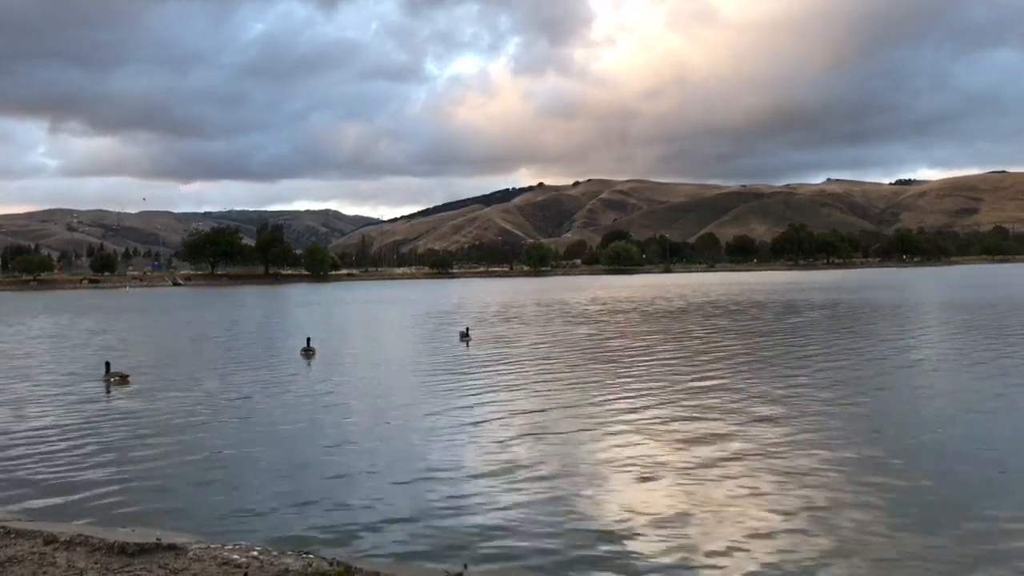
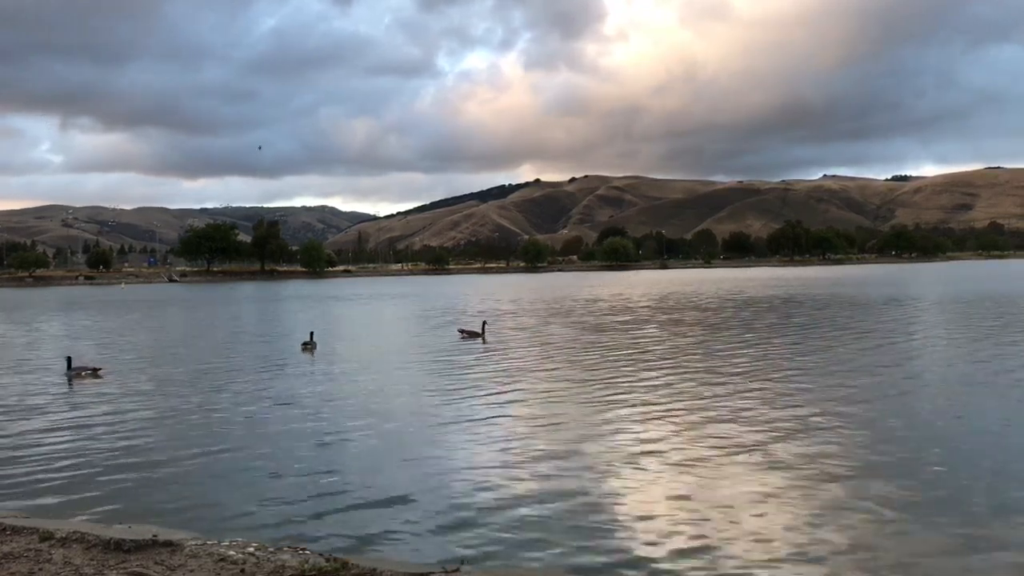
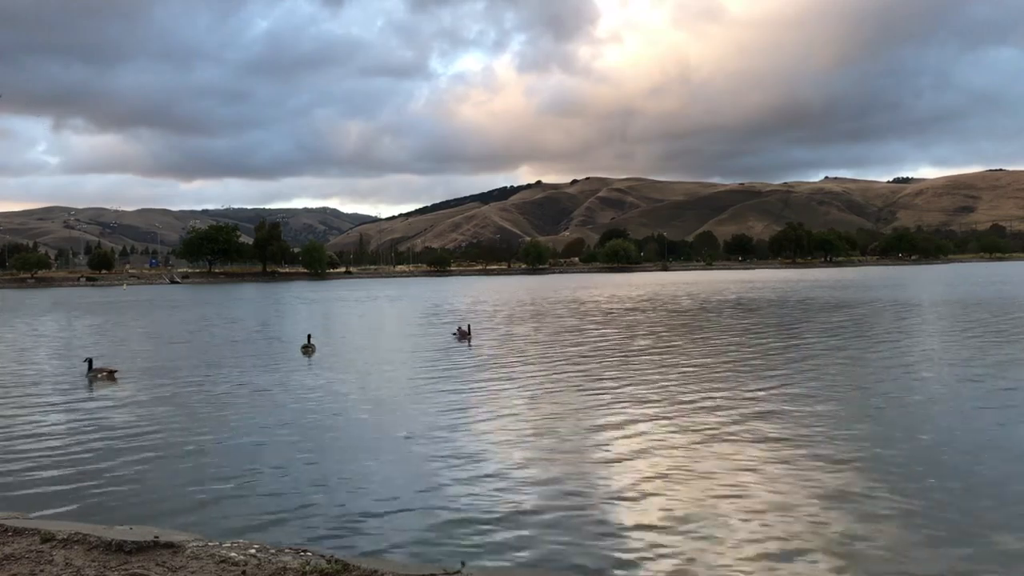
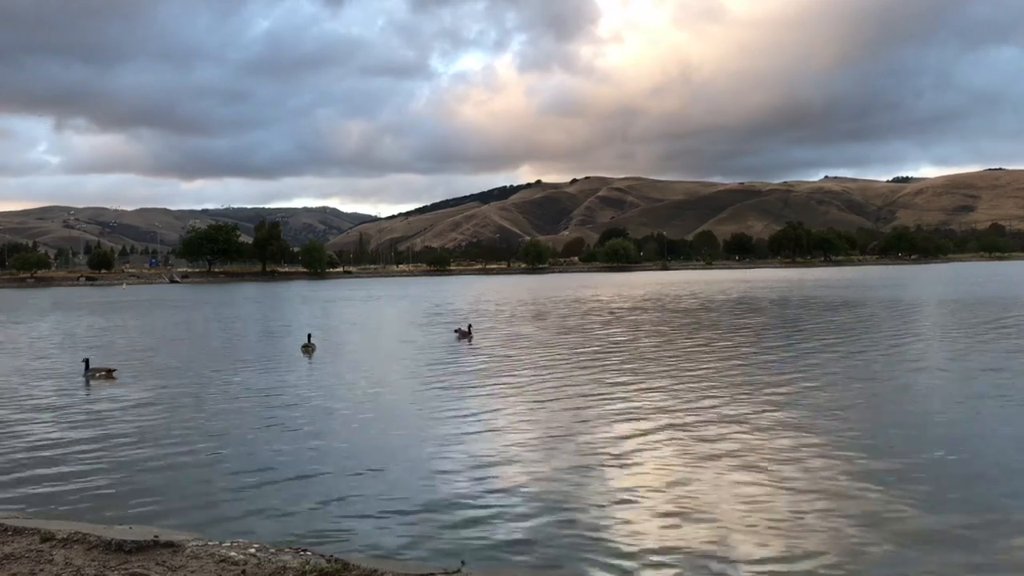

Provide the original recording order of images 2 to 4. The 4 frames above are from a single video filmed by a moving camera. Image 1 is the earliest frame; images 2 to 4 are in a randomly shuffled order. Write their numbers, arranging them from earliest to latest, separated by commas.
3, 4, 2
